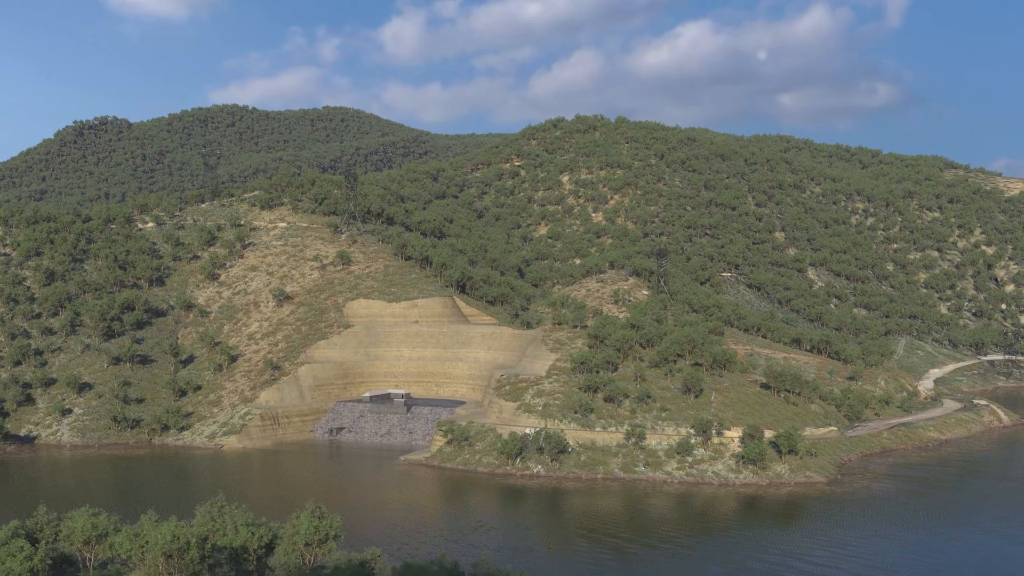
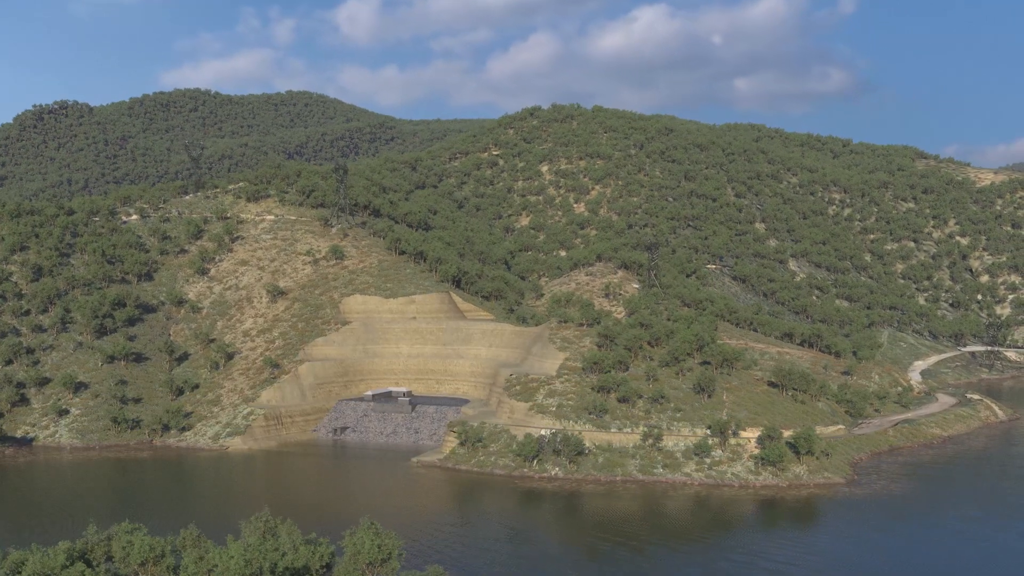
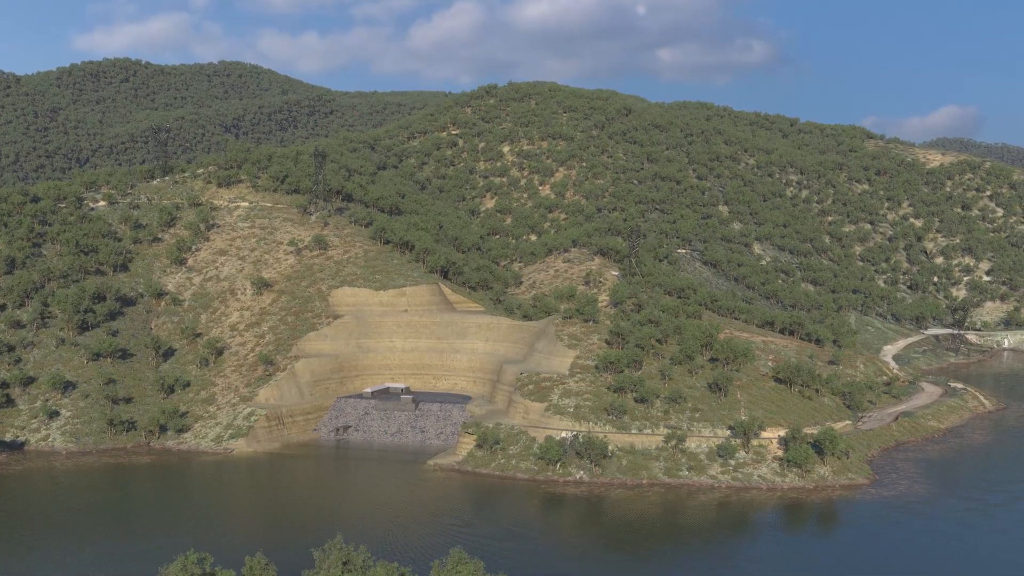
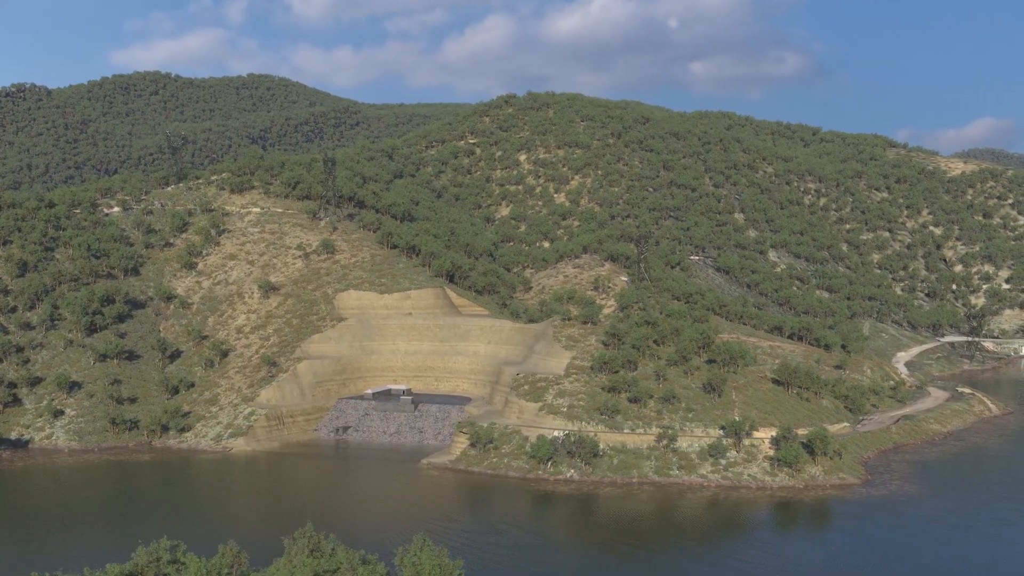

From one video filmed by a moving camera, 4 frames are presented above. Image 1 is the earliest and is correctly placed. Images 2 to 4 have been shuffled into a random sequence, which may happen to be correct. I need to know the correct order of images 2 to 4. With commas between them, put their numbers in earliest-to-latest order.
2, 4, 3
